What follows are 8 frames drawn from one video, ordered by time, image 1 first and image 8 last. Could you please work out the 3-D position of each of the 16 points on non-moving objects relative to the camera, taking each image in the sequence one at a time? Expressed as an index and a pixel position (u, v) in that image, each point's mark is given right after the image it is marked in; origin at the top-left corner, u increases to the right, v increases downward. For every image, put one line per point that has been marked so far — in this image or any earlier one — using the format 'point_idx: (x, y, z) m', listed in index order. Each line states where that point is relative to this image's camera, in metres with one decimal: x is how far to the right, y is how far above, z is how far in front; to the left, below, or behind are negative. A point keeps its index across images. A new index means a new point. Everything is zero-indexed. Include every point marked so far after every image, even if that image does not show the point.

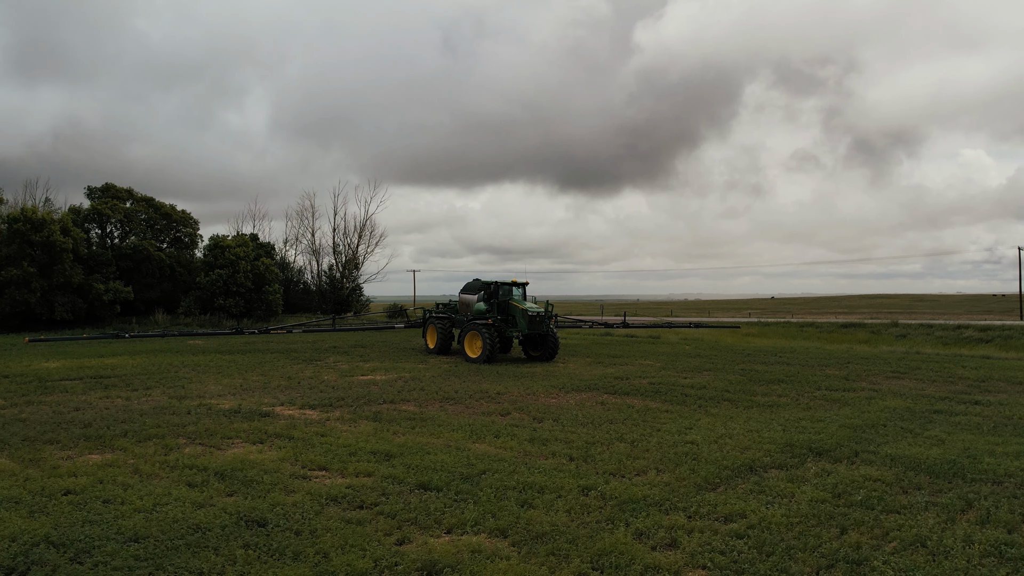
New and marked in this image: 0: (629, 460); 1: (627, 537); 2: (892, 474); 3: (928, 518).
0: (+1.4, -2.1, +6.6) m
1: (+0.9, -2.0, +4.3) m
2: (+4.3, -2.1, +6.3) m
3: (+3.7, -2.1, +4.9) m
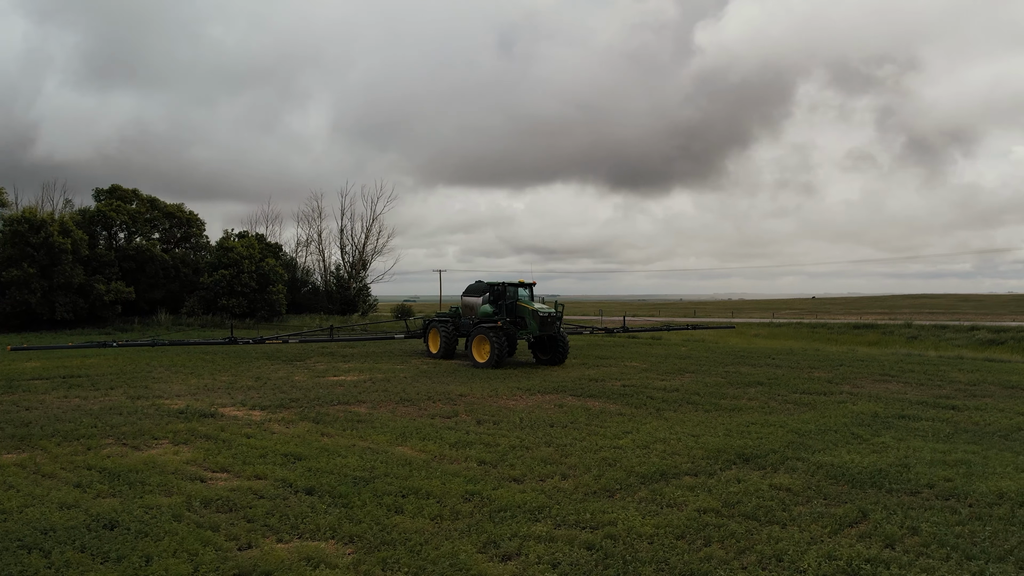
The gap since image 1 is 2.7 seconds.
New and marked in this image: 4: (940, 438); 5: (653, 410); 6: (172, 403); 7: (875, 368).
0: (+0.4, -2.1, +6.5) m
1: (-0.3, -2.0, +4.3) m
2: (+3.2, -2.2, +6.0) m
3: (+2.6, -2.1, +4.7) m
4: (+6.5, -2.3, +8.3) m
5: (+2.7, -2.3, +10.6) m
6: (-6.1, -2.0, +9.7) m
7: (+11.0, -2.4, +16.6) m
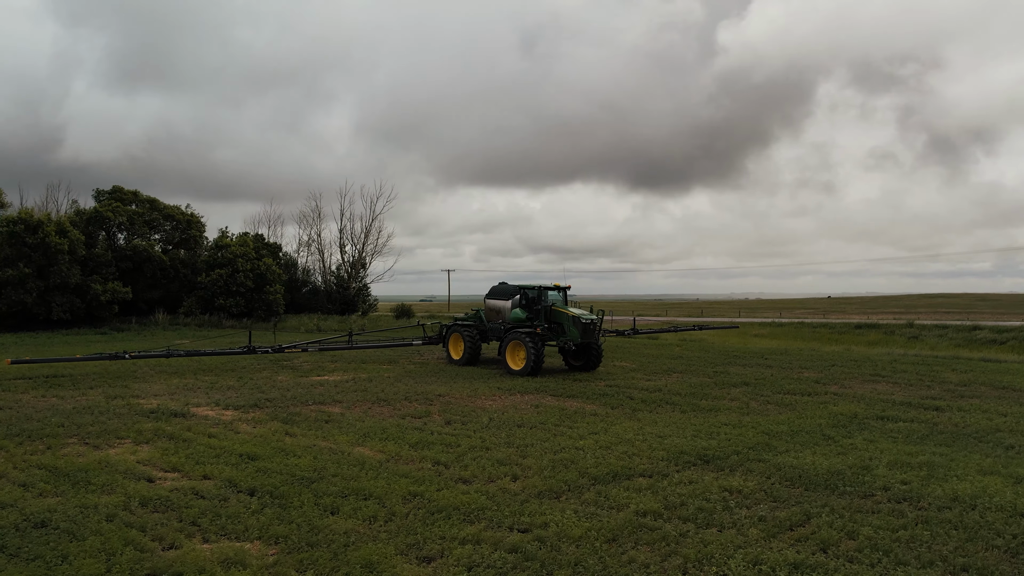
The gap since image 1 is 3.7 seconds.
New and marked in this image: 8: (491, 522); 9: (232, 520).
0: (-0.2, -2.1, +6.5) m
1: (-0.9, -2.0, +4.2) m
2: (+2.7, -2.2, +6.0) m
3: (+2.0, -2.1, +4.7) m
4: (+6.0, -2.3, +8.2) m
5: (+2.2, -2.3, +10.5) m
6: (-6.6, -2.1, +9.8) m
7: (+10.6, -2.4, +16.3) m
8: (-0.2, -2.0, +4.8) m
9: (-2.4, -2.0, +4.7) m
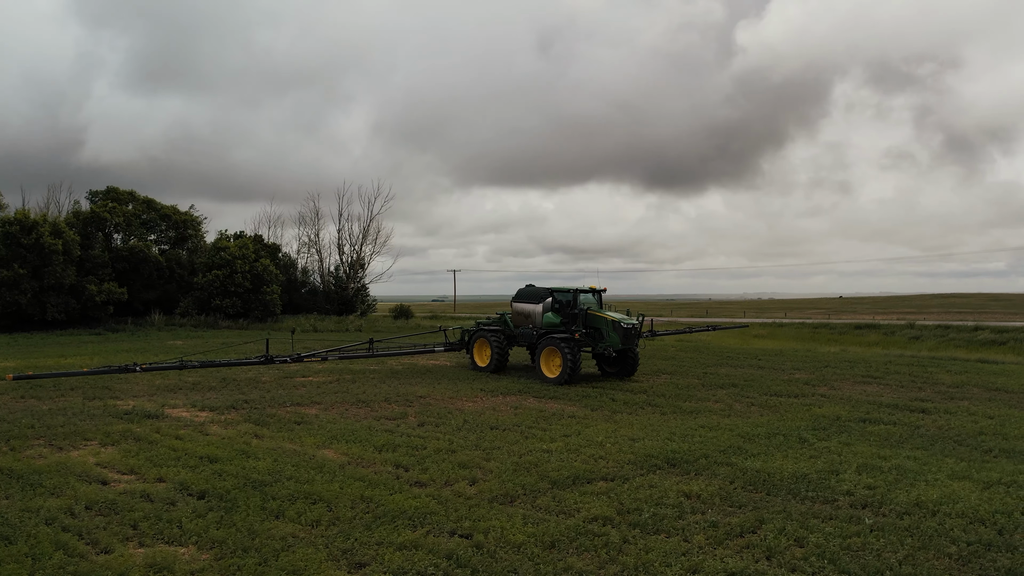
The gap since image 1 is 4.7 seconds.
0: (-0.7, -2.1, +6.4) m
1: (-1.4, -2.0, +4.2) m
2: (+2.2, -2.2, +5.9) m
3: (+1.5, -2.1, +4.6) m
4: (+5.6, -2.3, +8.1) m
5: (+1.8, -2.3, +10.4) m
6: (-7.0, -2.1, +9.8) m
7: (+10.2, -2.4, +16.1) m
8: (-0.7, -2.1, +4.7) m
9: (-2.9, -2.0, +4.7) m
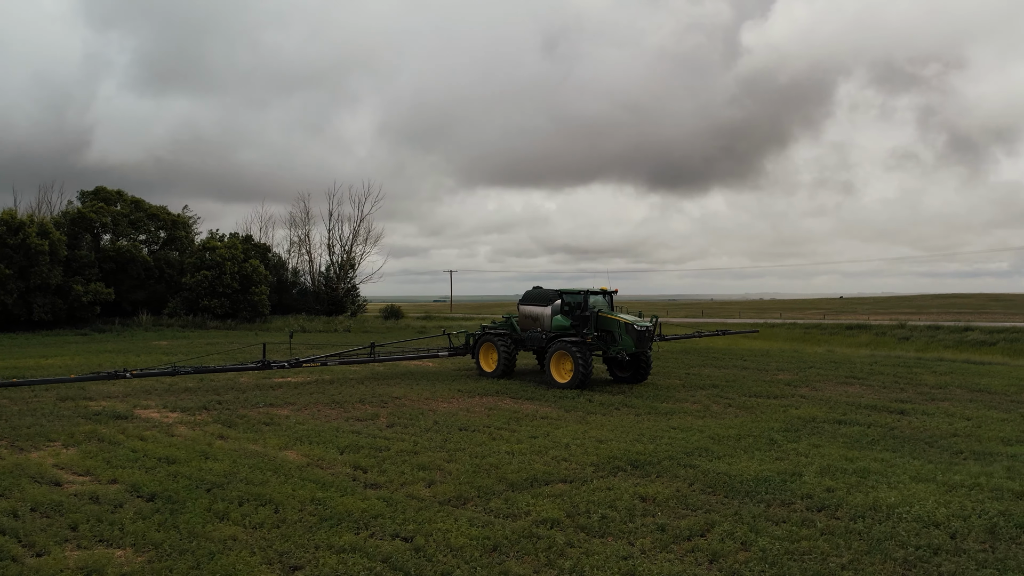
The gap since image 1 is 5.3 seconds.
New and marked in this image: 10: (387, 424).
0: (-1.1, -2.1, +6.4) m
1: (-1.9, -2.0, +4.1) m
2: (+1.7, -2.2, +5.8) m
3: (+1.0, -2.1, +4.5) m
4: (+5.1, -2.3, +8.0) m
5: (+1.4, -2.3, +10.4) m
6: (-7.5, -2.1, +9.8) m
7: (+9.8, -2.4, +16.1) m
8: (-1.2, -2.1, +4.7) m
9: (-3.4, -2.0, +4.7) m
10: (-2.0, -2.2, +8.8) m
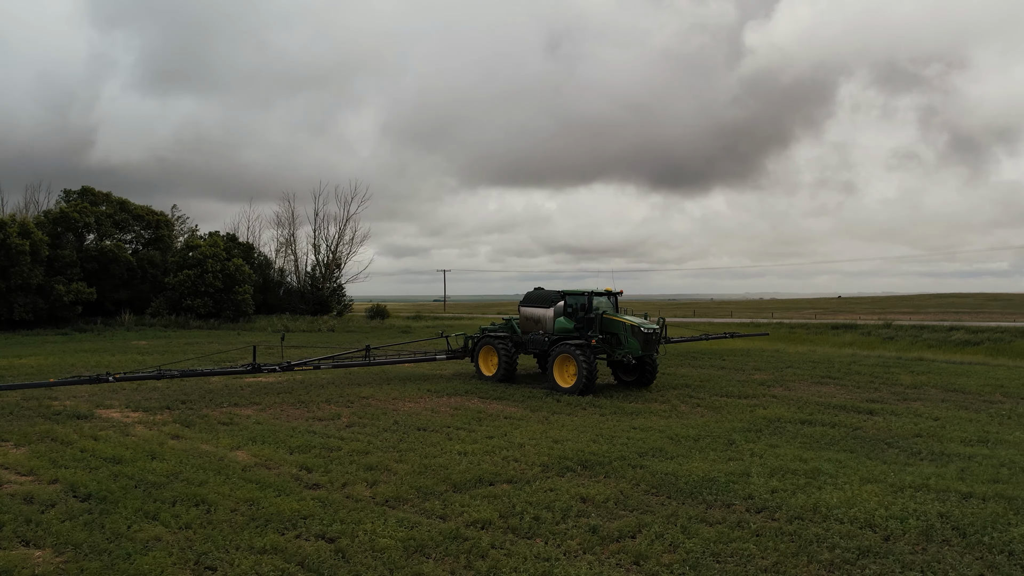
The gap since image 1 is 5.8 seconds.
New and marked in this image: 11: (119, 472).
0: (-1.8, -2.1, +6.4) m
1: (-2.5, -2.0, +4.1) m
2: (+1.1, -2.2, +5.8) m
3: (+0.4, -2.1, +4.5) m
4: (+4.5, -2.3, +8.0) m
5: (+0.7, -2.3, +10.3) m
6: (-8.1, -2.1, +9.7) m
7: (+9.1, -2.4, +16.1) m
8: (-1.8, -2.1, +4.7) m
9: (-4.0, -2.0, +4.6) m
10: (-2.6, -2.2, +8.7) m
11: (-4.4, -2.1, +6.1) m
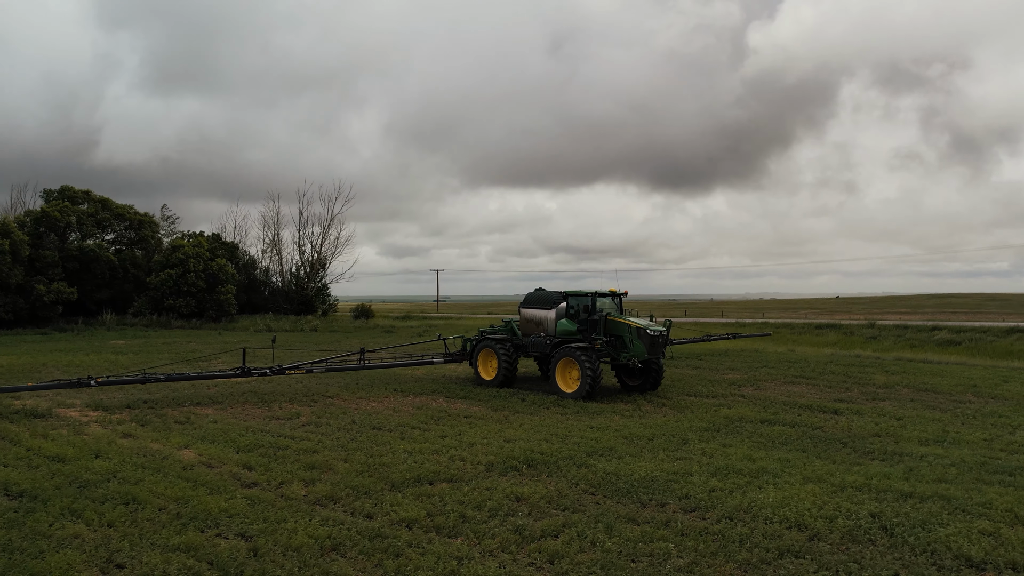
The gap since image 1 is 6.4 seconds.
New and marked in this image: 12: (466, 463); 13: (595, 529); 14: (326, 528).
0: (-2.4, -2.1, +6.4) m
1: (-3.2, -2.0, +4.1) m
2: (+0.4, -2.2, +5.8) m
3: (-0.3, -2.1, +4.5) m
4: (+3.8, -2.3, +8.0) m
5: (0.0, -2.3, +10.3) m
6: (-8.8, -2.1, +9.7) m
7: (+8.4, -2.4, +16.2) m
8: (-2.4, -2.1, +4.7) m
9: (-4.7, -2.0, +4.6) m
10: (-3.3, -2.2, +8.7) m
11: (-5.1, -2.0, +6.1) m
12: (-0.6, -2.2, +6.8) m
13: (+0.8, -2.2, +4.9) m
14: (-1.6, -2.1, +4.7) m
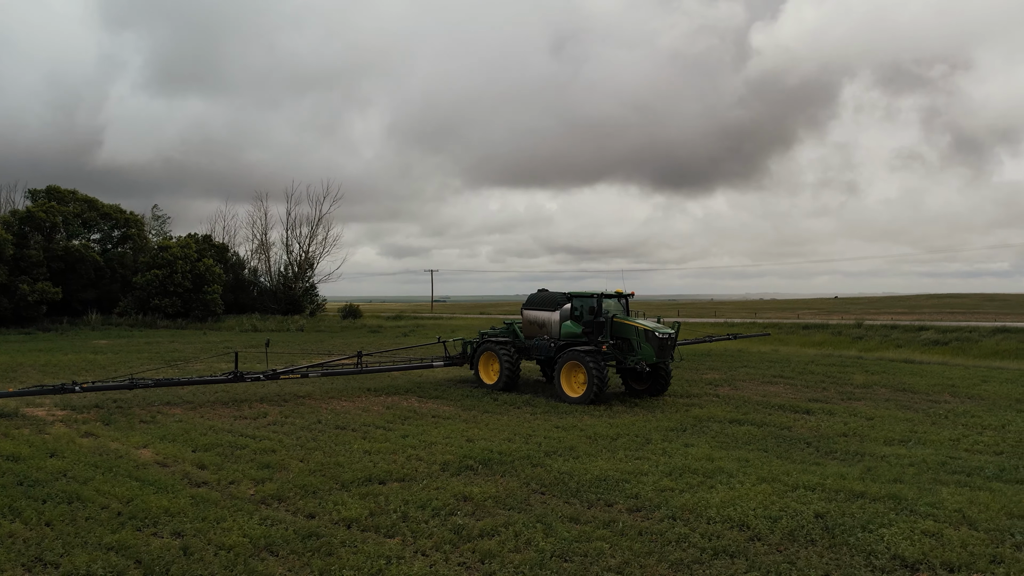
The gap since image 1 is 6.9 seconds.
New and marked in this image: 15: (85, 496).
0: (-3.0, -2.1, +6.4) m
1: (-3.7, -2.0, +4.1) m
2: (-0.1, -2.2, +5.8) m
3: (-0.8, -2.1, +4.5) m
4: (+3.3, -2.3, +8.0) m
5: (-0.5, -2.3, +10.4) m
6: (-9.3, -2.0, +9.7) m
7: (+7.8, -2.4, +16.2) m
8: (-3.0, -2.1, +4.7) m
9: (-5.2, -2.0, +4.6) m
10: (-3.9, -2.2, +8.7) m
11: (-5.6, -2.0, +6.1) m
12: (-1.1, -2.2, +6.8) m
13: (+0.2, -2.2, +4.9) m
14: (-2.1, -2.1, +4.7) m
15: (-4.2, -2.0, +5.3) m
